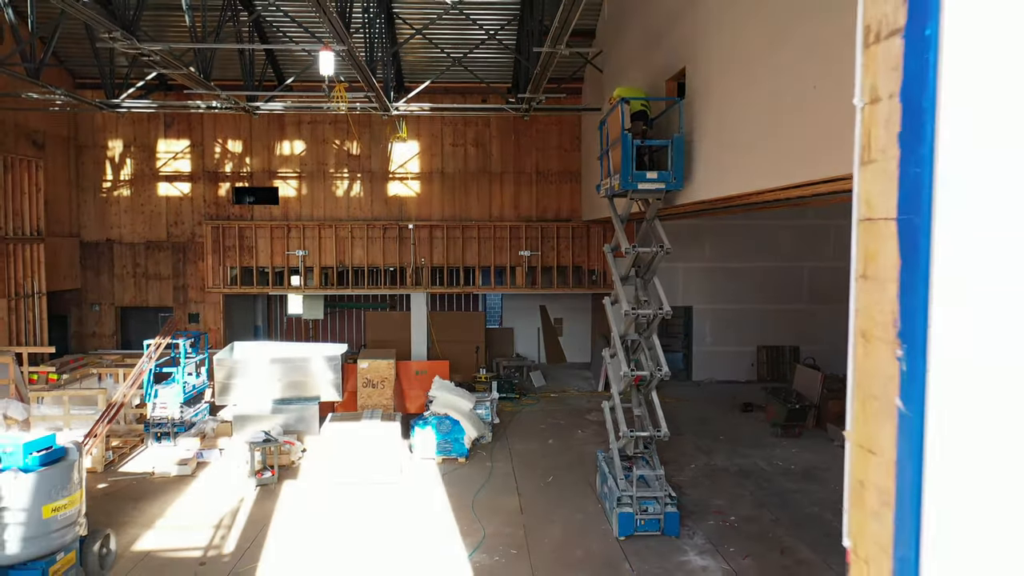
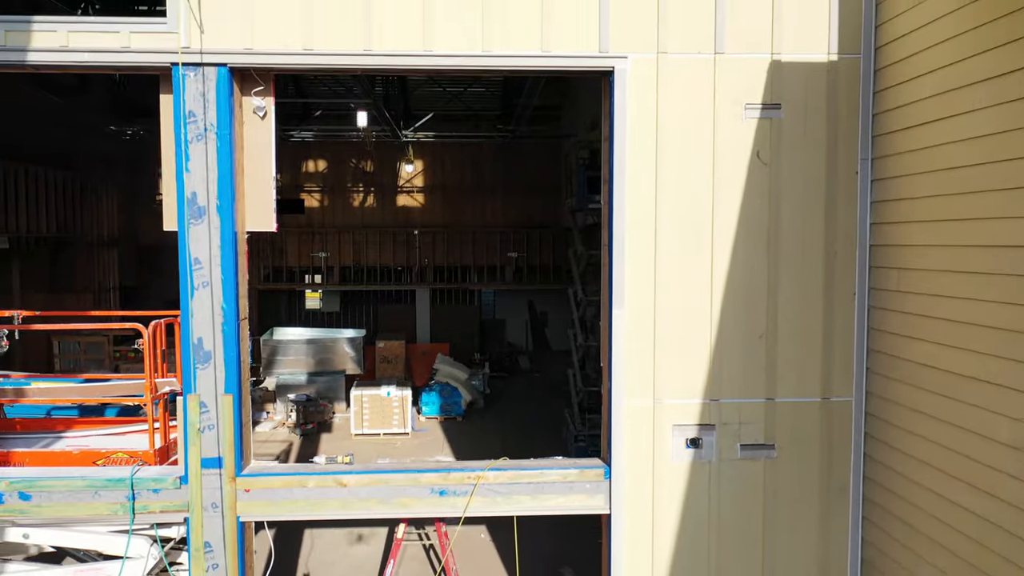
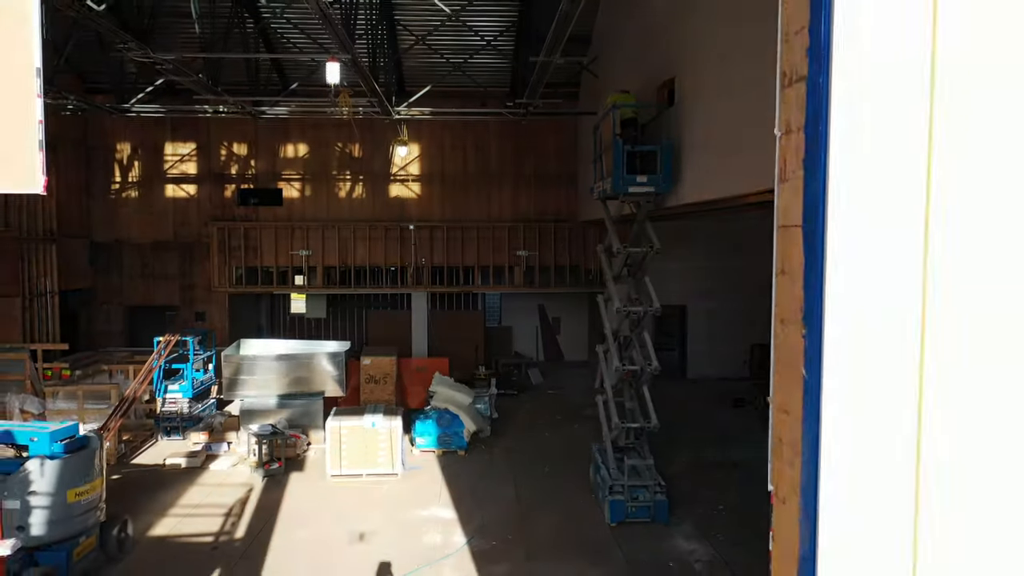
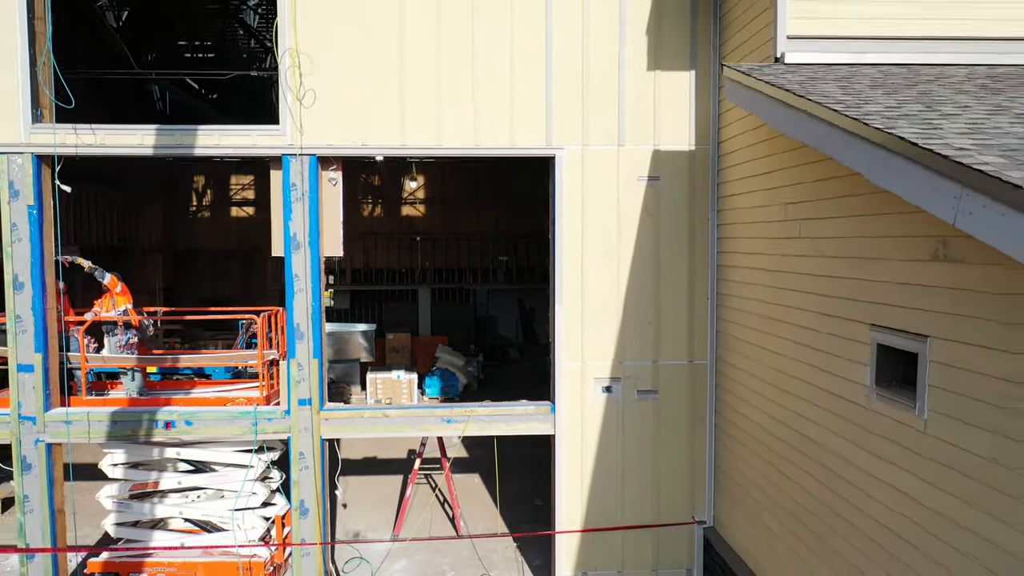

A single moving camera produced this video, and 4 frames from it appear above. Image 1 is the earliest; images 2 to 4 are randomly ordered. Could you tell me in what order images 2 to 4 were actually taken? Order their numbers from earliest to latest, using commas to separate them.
3, 2, 4
